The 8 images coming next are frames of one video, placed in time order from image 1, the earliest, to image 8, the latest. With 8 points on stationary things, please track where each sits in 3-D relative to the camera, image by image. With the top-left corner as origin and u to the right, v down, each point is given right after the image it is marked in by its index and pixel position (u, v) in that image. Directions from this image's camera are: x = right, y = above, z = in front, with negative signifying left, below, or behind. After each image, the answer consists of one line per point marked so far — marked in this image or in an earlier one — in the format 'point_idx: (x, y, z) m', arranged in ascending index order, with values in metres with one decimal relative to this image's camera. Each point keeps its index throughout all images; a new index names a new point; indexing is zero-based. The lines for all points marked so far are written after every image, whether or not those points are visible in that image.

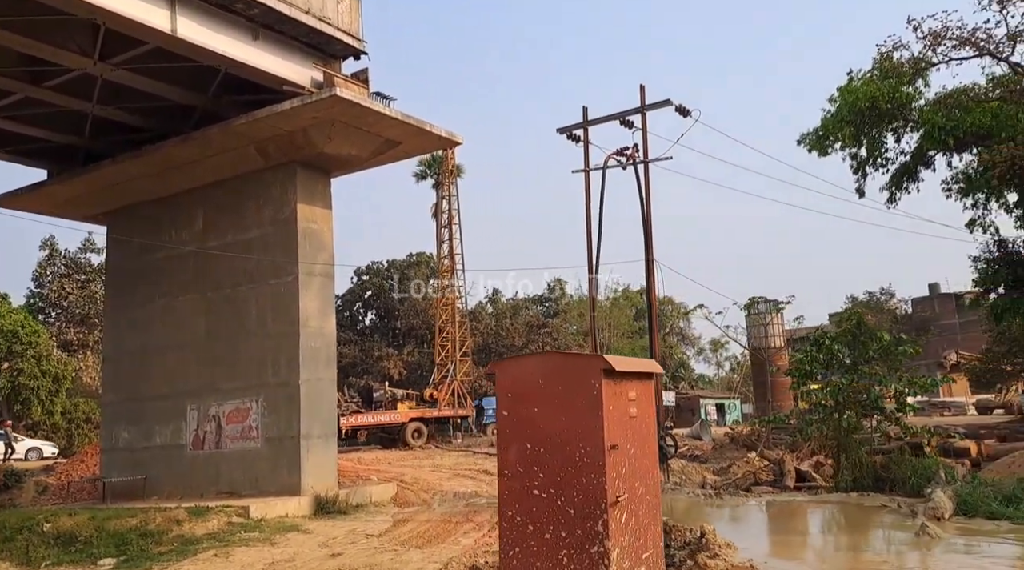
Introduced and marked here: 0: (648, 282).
0: (+2.7, 0.0, +18.0) m
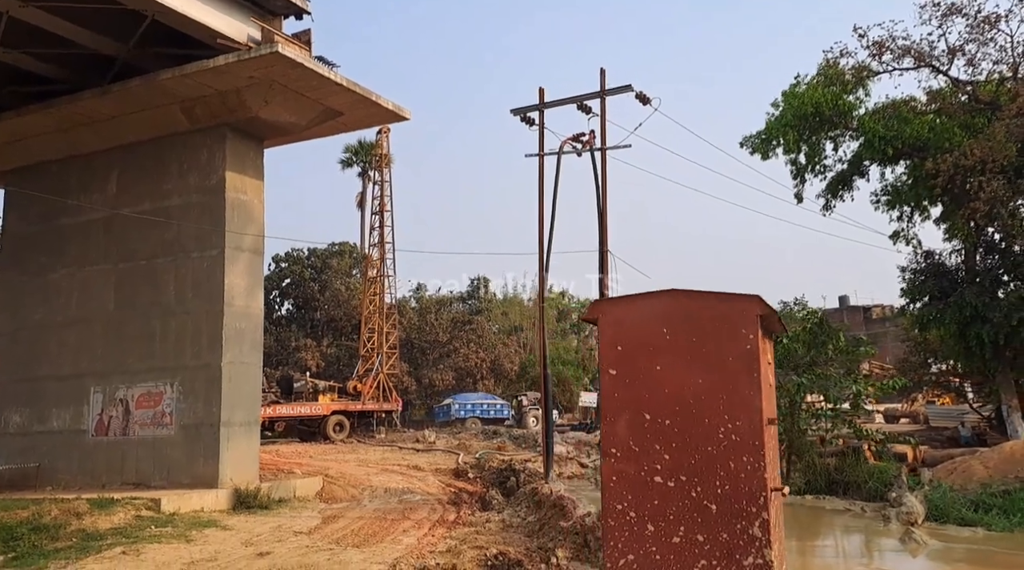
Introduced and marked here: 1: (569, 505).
0: (+1.7, +0.1, +17.2) m
1: (+0.8, -3.1, +13.2) m
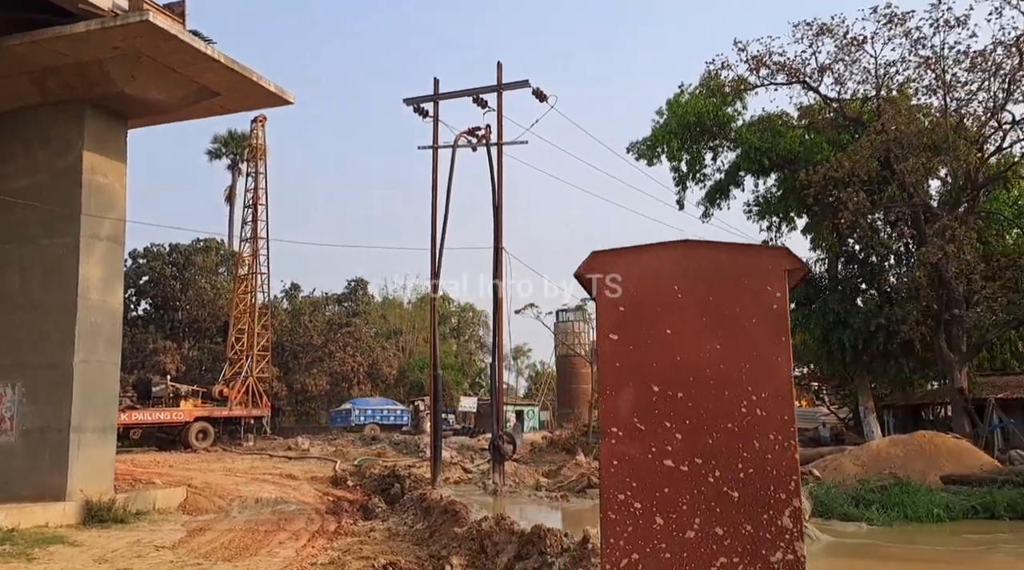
0: (-0.3, +0.2, +16.6) m
1: (-0.7, -3.0, +12.5) m
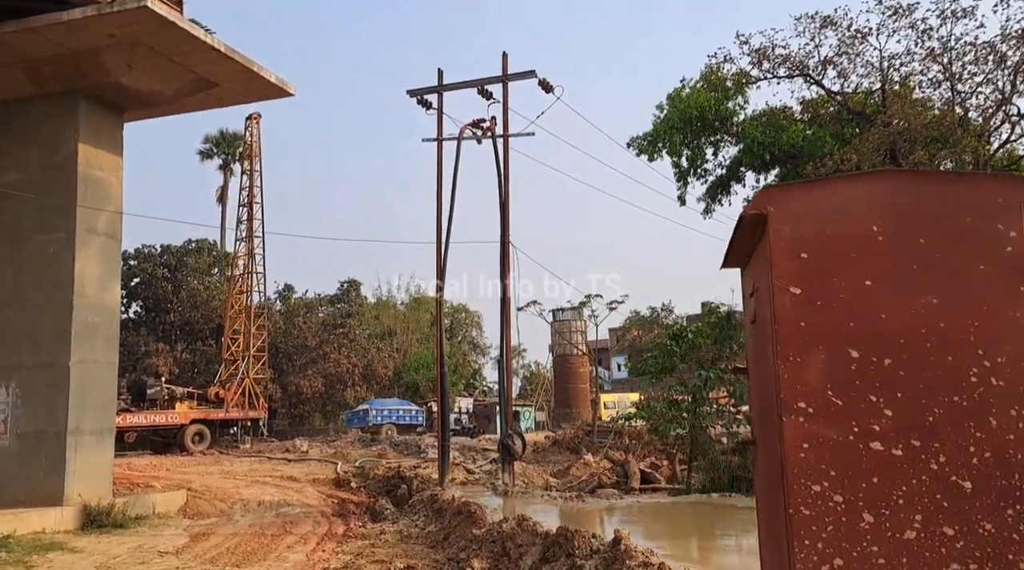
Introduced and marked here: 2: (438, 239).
0: (-0.2, +0.3, +16.2) m
1: (-0.4, -3.0, +12.0) m
2: (-1.4, +0.8, +17.0) m
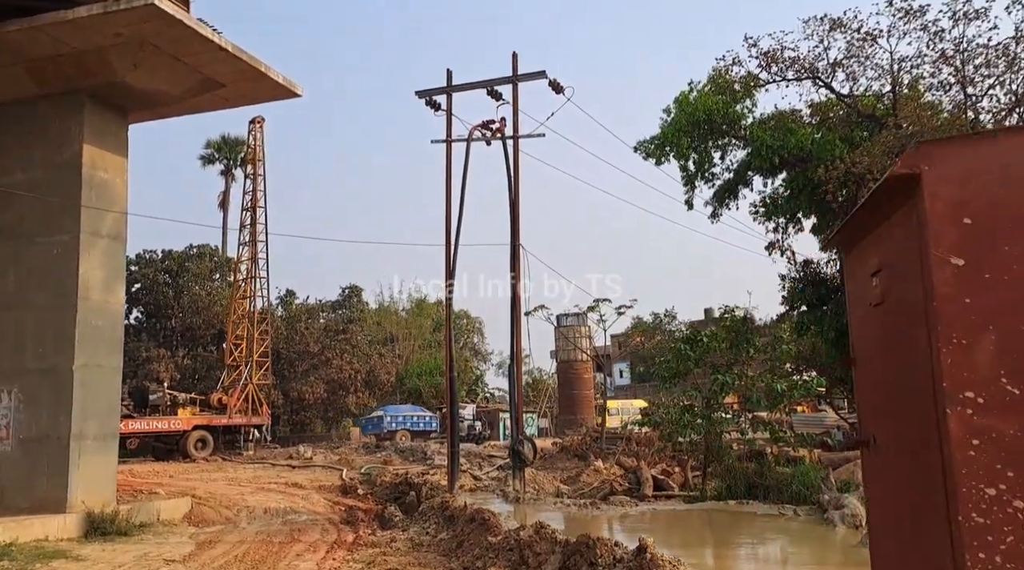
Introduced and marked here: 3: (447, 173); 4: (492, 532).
0: (0.0, +0.2, +15.9) m
1: (-0.3, -3.0, +11.8) m
2: (-1.2, +0.8, +16.8) m
3: (-1.2, +2.0, +16.6) m
4: (-0.2, -3.0, +11.0) m
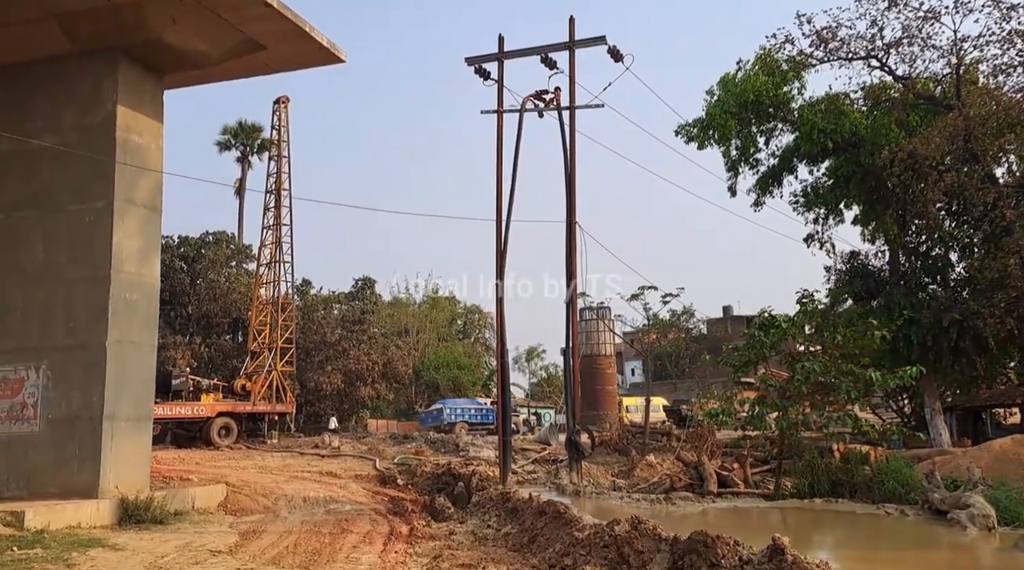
0: (+1.0, +0.5, +15.0) m
1: (+0.6, -2.6, +10.8) m
2: (-0.3, +1.1, +15.8) m
3: (-0.2, +2.4, +15.6) m
4: (+0.7, -2.6, +10.0) m
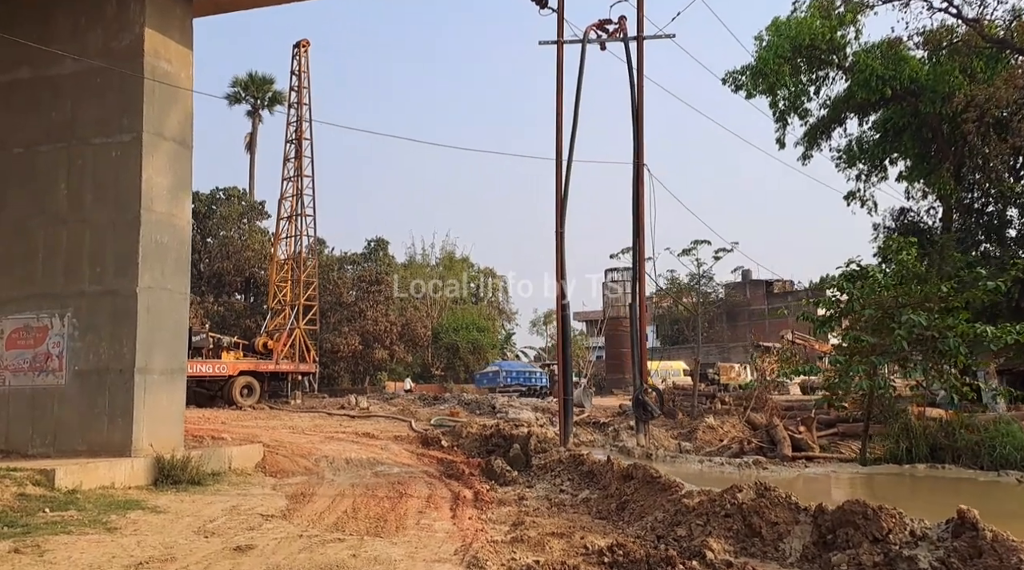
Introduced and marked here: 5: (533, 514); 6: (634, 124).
0: (+1.9, +1.3, +13.8) m
1: (+1.6, -2.0, +9.7) m
2: (+0.7, +2.0, +14.6) m
3: (+0.7, +3.2, +14.4) m
4: (+1.6, -2.0, +8.9) m
5: (+0.2, -2.4, +9.9) m
6: (+1.9, +2.4, +14.0) m
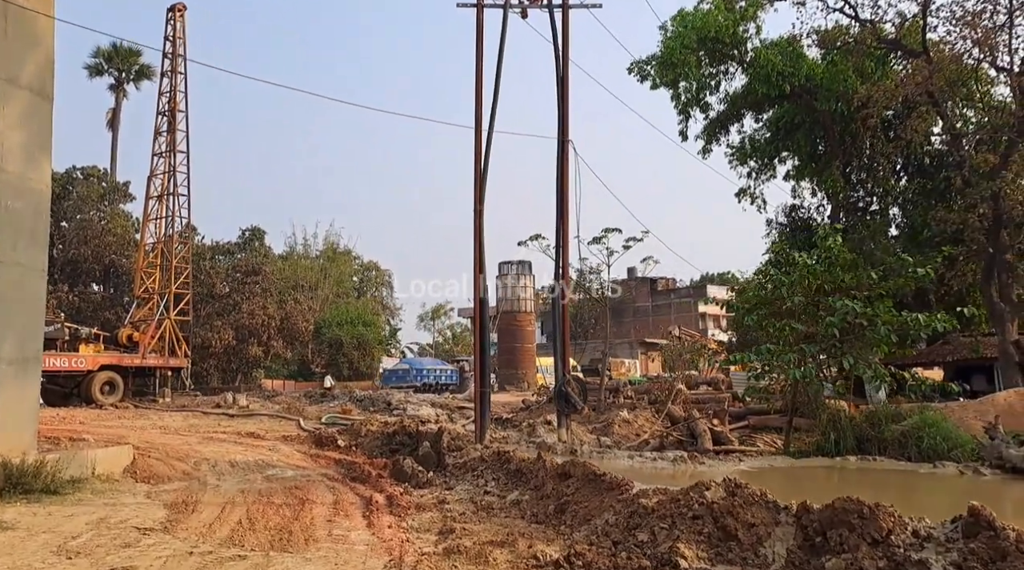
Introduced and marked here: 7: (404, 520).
0: (+0.7, +1.6, +12.7) m
1: (+0.9, -1.8, +8.7) m
2: (-0.6, +2.2, +13.4) m
3: (-0.5, +3.5, +13.2) m
4: (+1.0, -1.8, +7.9) m
5: (-0.5, -2.2, +8.7) m
6: (+0.6, +2.6, +13.0) m
7: (-1.0, -2.2, +8.7) m
